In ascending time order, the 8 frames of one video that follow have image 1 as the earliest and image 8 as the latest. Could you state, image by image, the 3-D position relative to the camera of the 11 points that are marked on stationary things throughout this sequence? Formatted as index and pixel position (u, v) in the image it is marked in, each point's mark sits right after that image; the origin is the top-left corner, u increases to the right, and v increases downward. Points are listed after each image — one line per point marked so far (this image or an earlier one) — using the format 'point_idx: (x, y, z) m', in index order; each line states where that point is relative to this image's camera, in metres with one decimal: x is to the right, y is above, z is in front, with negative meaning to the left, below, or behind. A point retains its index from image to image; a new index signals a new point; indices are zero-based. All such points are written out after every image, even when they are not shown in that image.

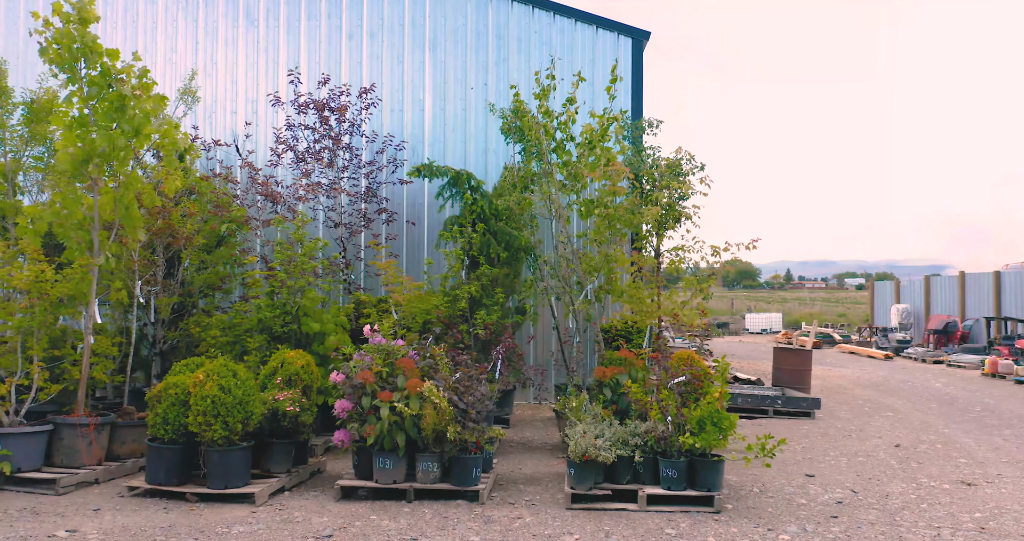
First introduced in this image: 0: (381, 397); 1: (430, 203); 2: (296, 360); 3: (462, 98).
0: (-1.0, -1.0, +5.9) m
1: (-1.3, +1.1, +11.6) m
2: (-2.0, -0.8, +6.7) m
3: (-0.8, +2.7, +11.8) m
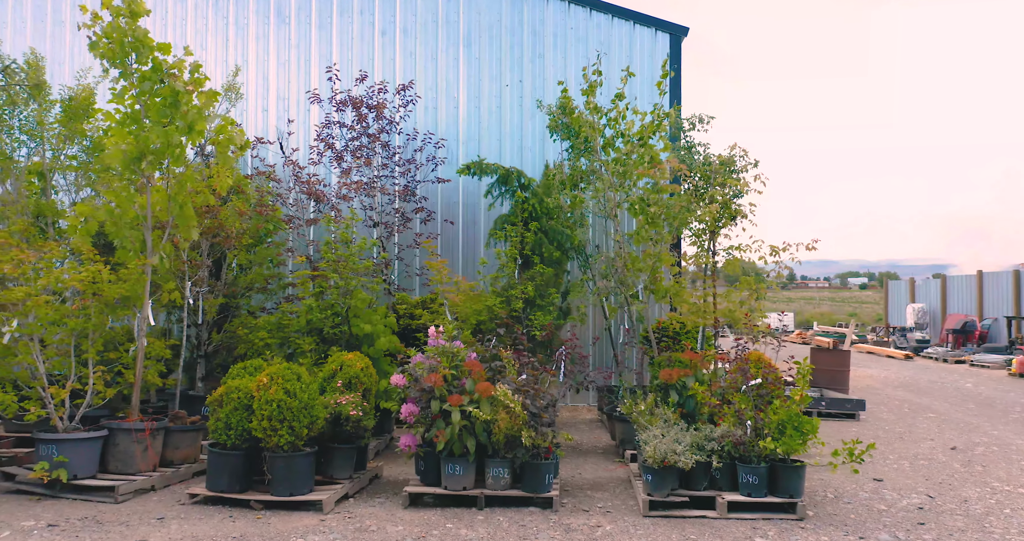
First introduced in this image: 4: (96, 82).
0: (-0.5, -1.0, +5.7) m
1: (-0.7, +1.1, +11.4) m
2: (-1.4, -0.8, +6.5) m
3: (-0.3, +2.7, +11.6) m
4: (-5.5, +2.5, +9.8) m
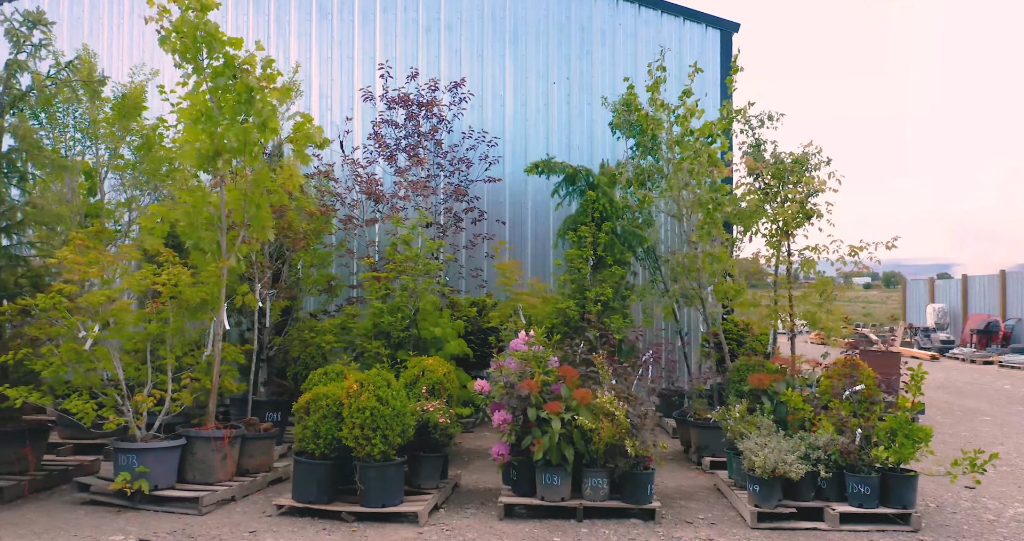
0: (+0.3, -1.0, +5.5) m
1: (+0.1, +1.0, +11.2) m
2: (-0.6, -0.8, +6.3) m
3: (+0.5, +2.7, +11.4) m
4: (-4.7, +2.5, +9.5) m
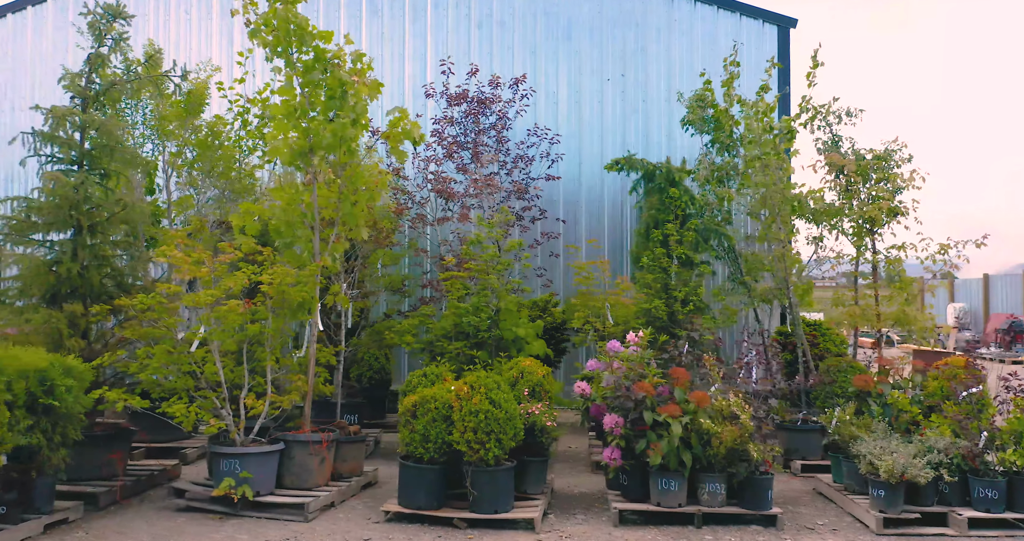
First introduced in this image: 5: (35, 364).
0: (+1.1, -1.0, +5.3) m
1: (+0.9, +1.1, +11.1) m
2: (+0.2, -0.8, +6.2) m
3: (+1.3, +2.7, +11.2) m
4: (-3.9, +2.5, +9.4) m
5: (-3.2, -0.6, +5.0) m
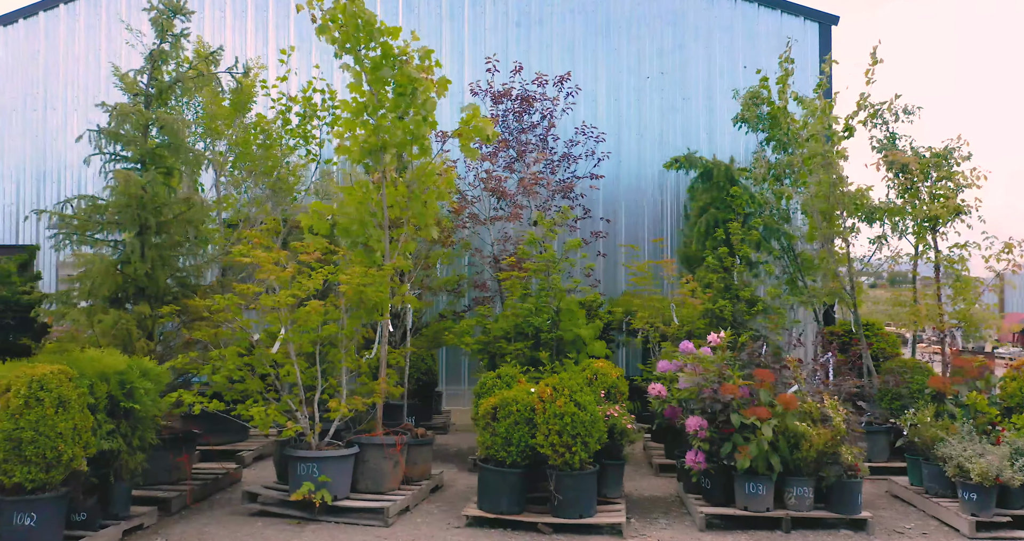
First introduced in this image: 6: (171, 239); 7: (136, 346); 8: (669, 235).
0: (+1.7, -1.0, +5.2) m
1: (+1.5, +1.1, +11.0) m
2: (+0.8, -0.8, +6.1) m
3: (+1.9, +2.7, +11.1) m
4: (-3.3, +2.5, +9.3) m
5: (-2.6, -0.6, +4.9) m
6: (-2.8, +0.3, +6.1) m
7: (-2.9, -0.6, +5.7) m
8: (+2.3, +0.5, +10.9) m
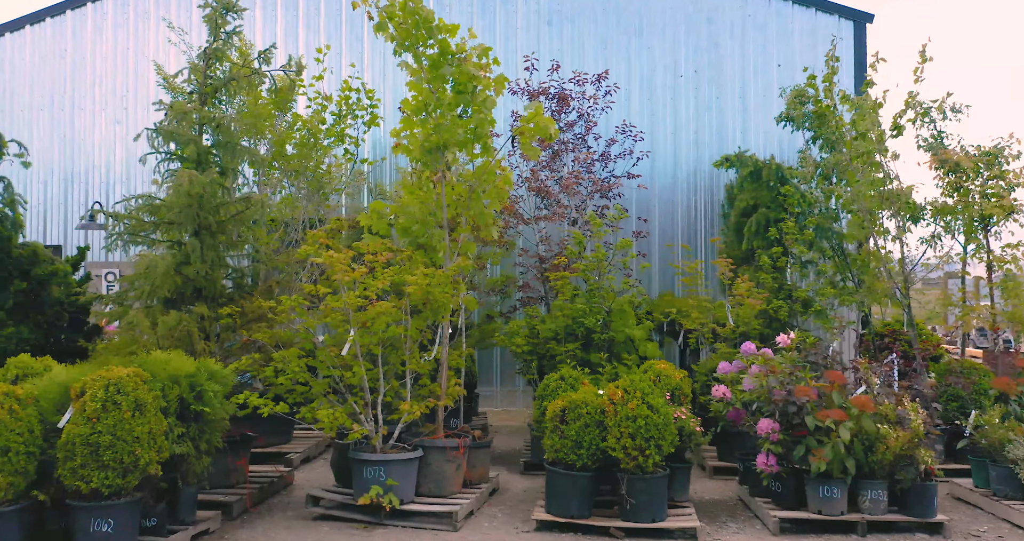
0: (+2.2, -1.0, +5.2) m
1: (+2.0, +1.1, +10.9) m
2: (+1.3, -0.8, +6.0) m
3: (+2.4, +2.7, +11.0) m
4: (-2.8, +2.4, +9.2) m
5: (-2.1, -0.6, +4.8) m
6: (-2.3, +0.3, +6.0) m
7: (-2.4, -0.6, +5.6) m
8: (+2.8, +0.5, +10.9) m
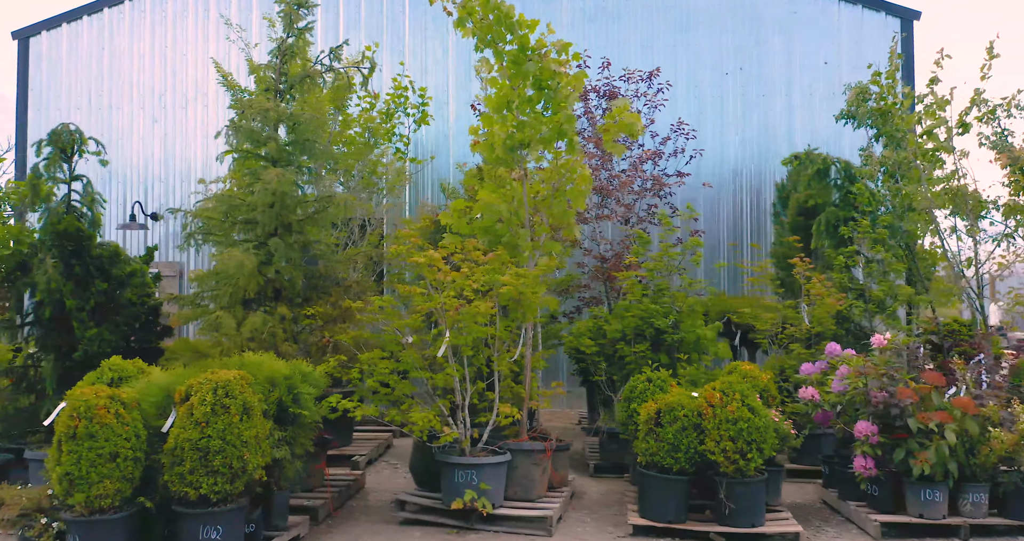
0: (+2.9, -1.0, +5.1) m
1: (+2.6, +1.1, +10.8) m
2: (+2.0, -0.8, +5.9) m
3: (+3.0, +2.7, +10.9) m
4: (-2.2, +2.4, +9.1) m
5: (-1.5, -0.6, +4.7) m
6: (-1.6, +0.3, +5.9) m
7: (-1.7, -0.6, +5.5) m
8: (+3.4, +0.5, +10.8) m
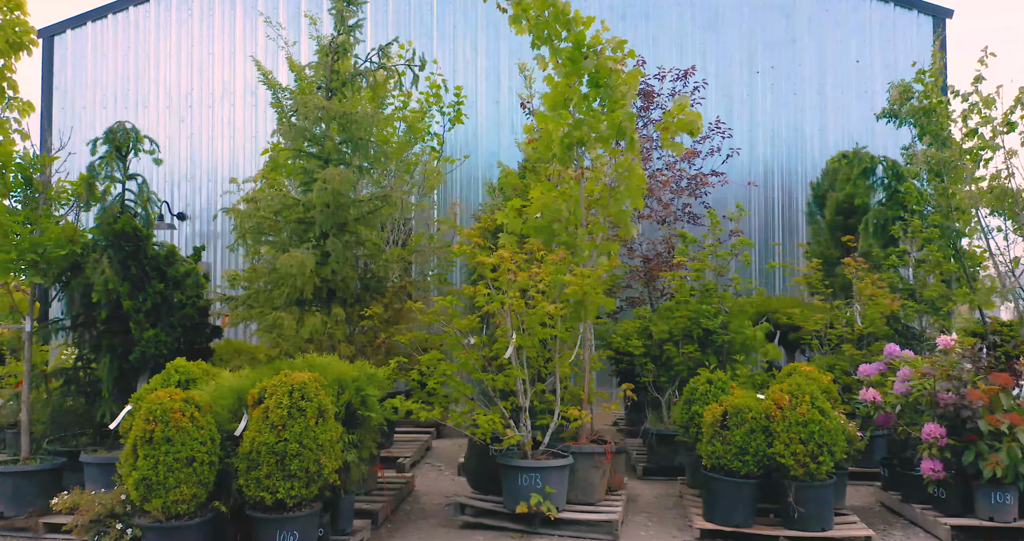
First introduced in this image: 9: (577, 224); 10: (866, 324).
0: (+3.3, -1.0, +5.0) m
1: (+3.0, +1.1, +10.7) m
2: (+2.4, -0.8, +5.8) m
3: (+3.5, +2.7, +10.9) m
4: (-1.7, +2.4, +9.0) m
5: (-1.0, -0.6, +4.7) m
6: (-1.2, +0.3, +5.9) m
7: (-1.3, -0.6, +5.4) m
8: (+3.9, +0.5, +10.7) m
9: (+0.5, +0.4, +5.8) m
10: (+3.2, -0.5, +6.8) m
